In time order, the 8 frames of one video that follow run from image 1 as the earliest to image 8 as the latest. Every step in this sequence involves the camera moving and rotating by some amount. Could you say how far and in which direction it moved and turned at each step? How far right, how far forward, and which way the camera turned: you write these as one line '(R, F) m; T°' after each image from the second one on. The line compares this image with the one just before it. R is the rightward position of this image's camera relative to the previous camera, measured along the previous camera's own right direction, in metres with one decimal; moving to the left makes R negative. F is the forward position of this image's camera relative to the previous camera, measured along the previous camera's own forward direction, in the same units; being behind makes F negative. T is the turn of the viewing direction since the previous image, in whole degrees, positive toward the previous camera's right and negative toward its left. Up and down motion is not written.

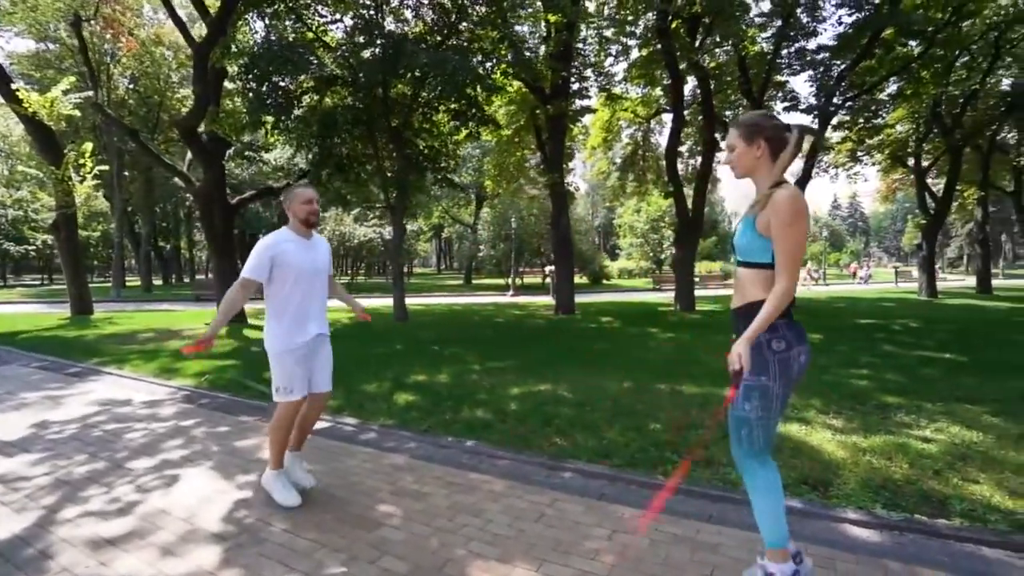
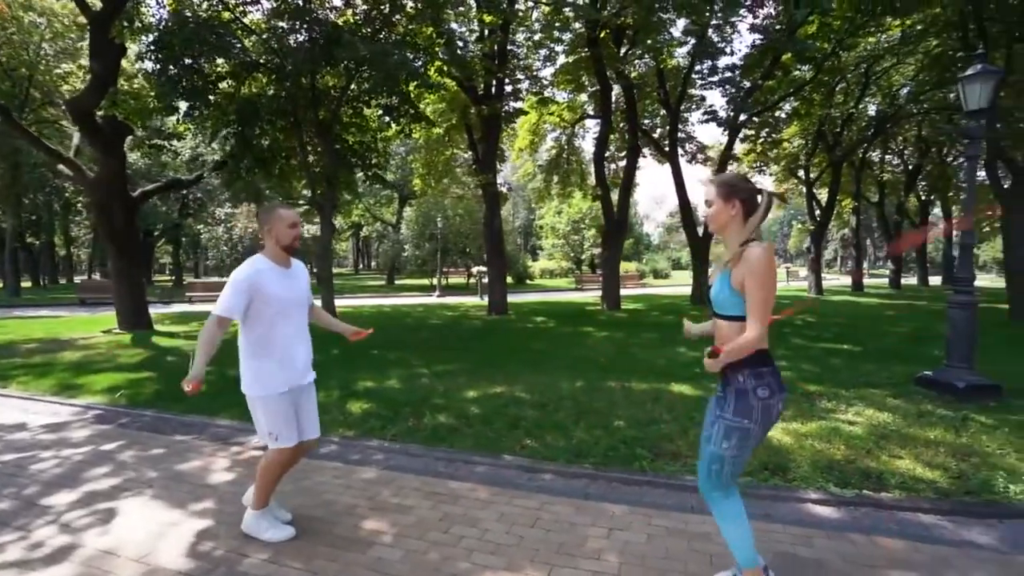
(-0.6, +0.1) m; +10°
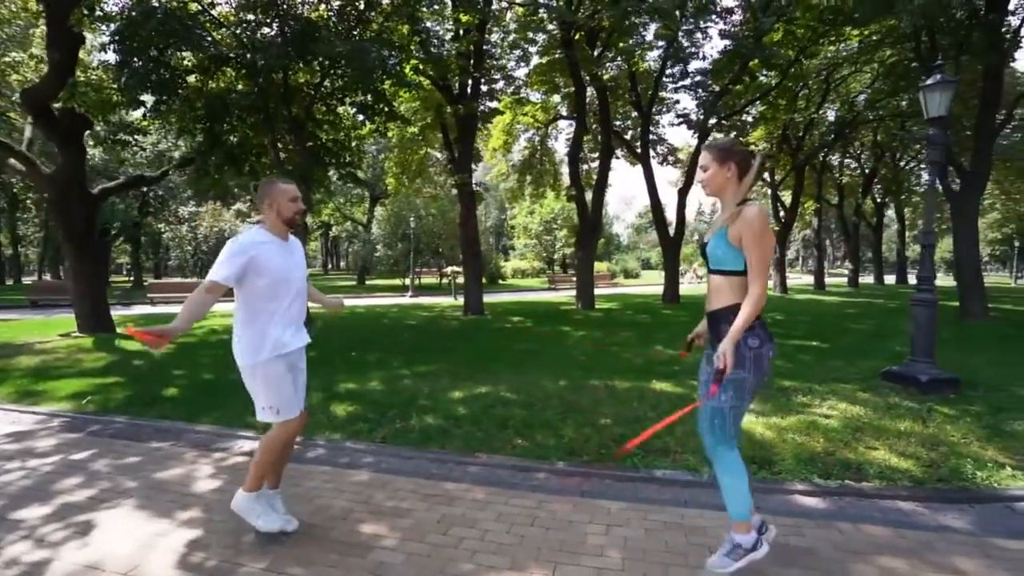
(-0.2, 0.0) m; +4°
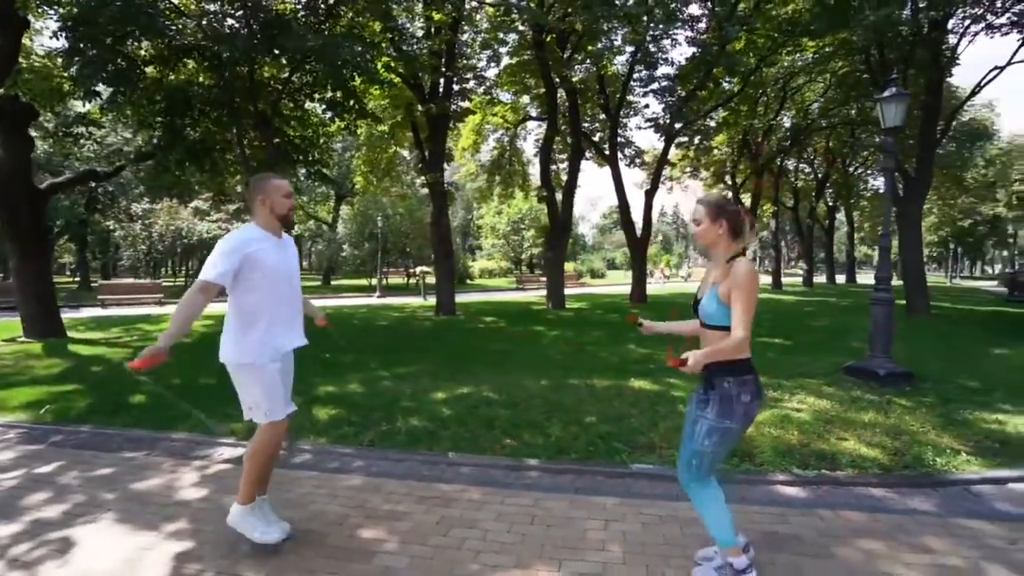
(-0.3, 0.0) m; +4°
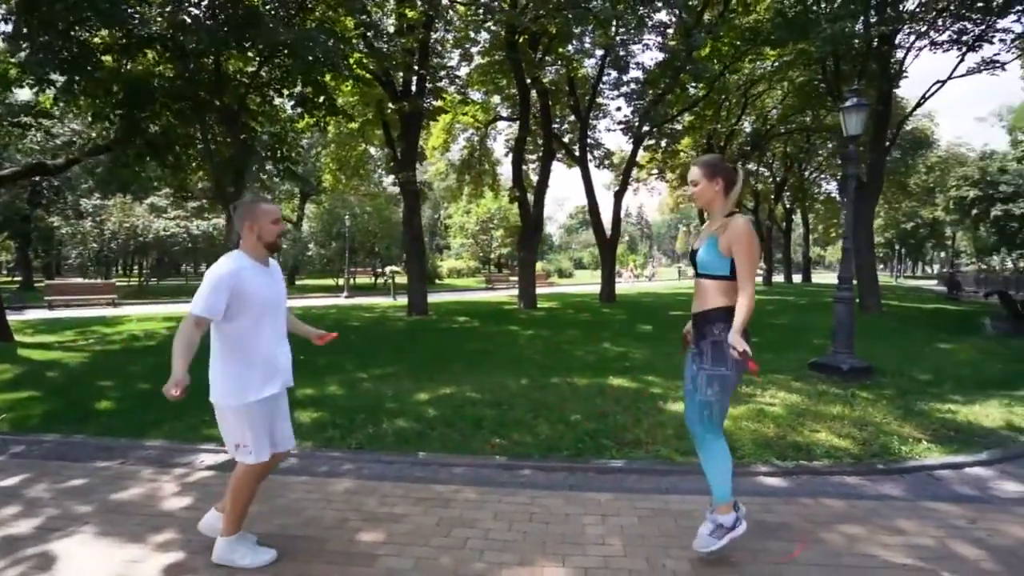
(-0.3, 0.0) m; +4°
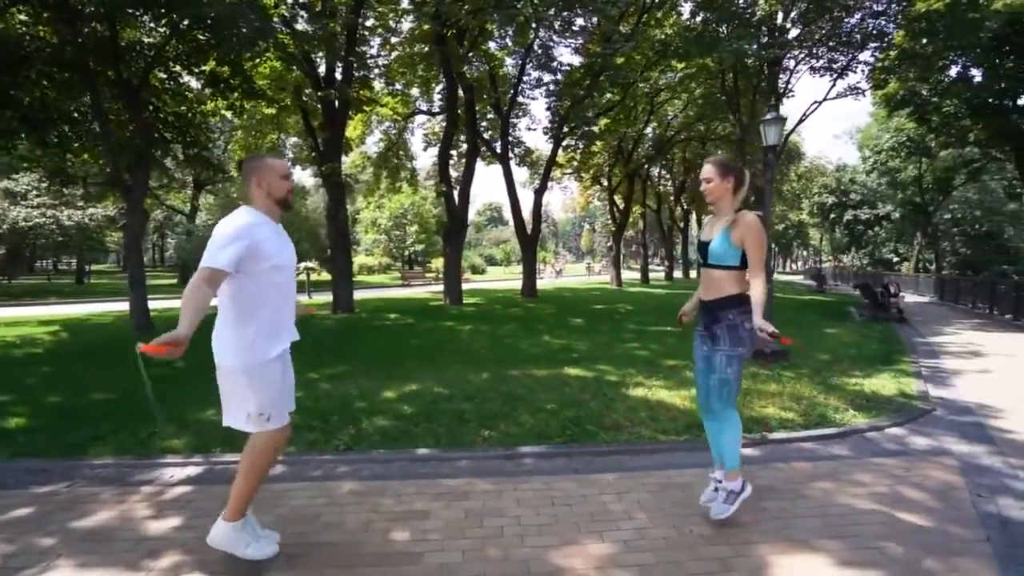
(-1.0, 0.0) m; +11°
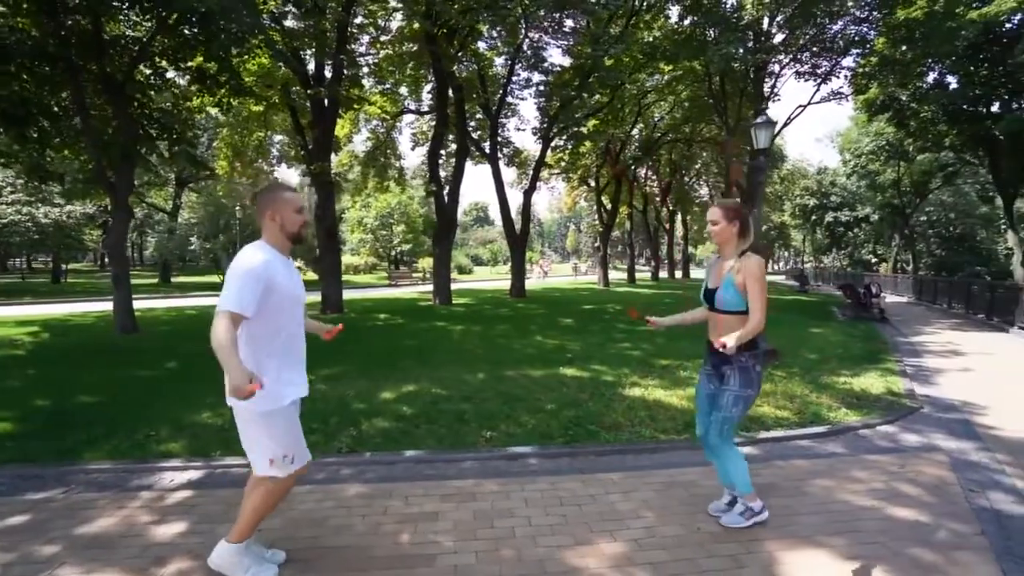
(-0.2, 0.0) m; +2°
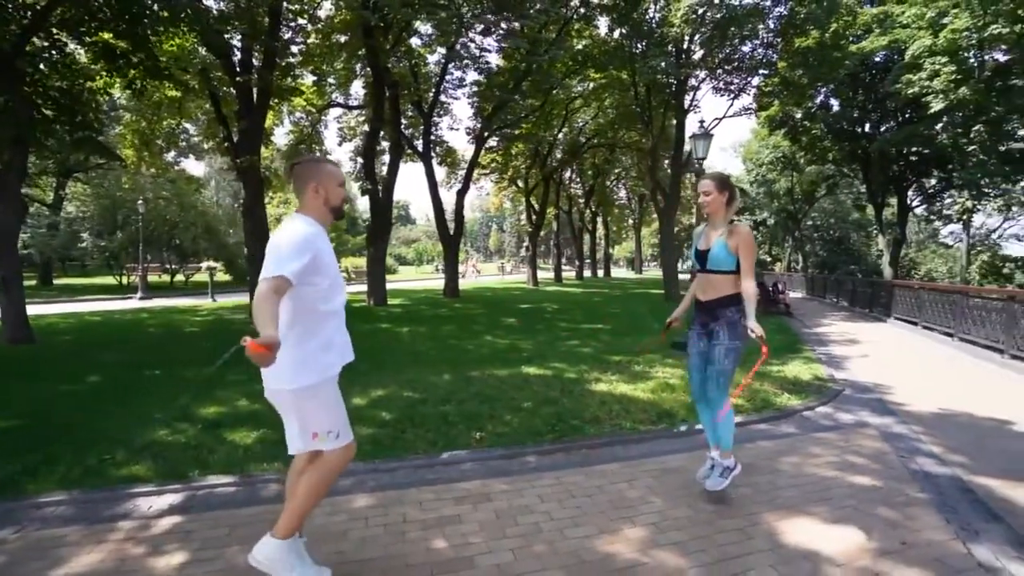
(-0.9, 0.0) m; +10°
